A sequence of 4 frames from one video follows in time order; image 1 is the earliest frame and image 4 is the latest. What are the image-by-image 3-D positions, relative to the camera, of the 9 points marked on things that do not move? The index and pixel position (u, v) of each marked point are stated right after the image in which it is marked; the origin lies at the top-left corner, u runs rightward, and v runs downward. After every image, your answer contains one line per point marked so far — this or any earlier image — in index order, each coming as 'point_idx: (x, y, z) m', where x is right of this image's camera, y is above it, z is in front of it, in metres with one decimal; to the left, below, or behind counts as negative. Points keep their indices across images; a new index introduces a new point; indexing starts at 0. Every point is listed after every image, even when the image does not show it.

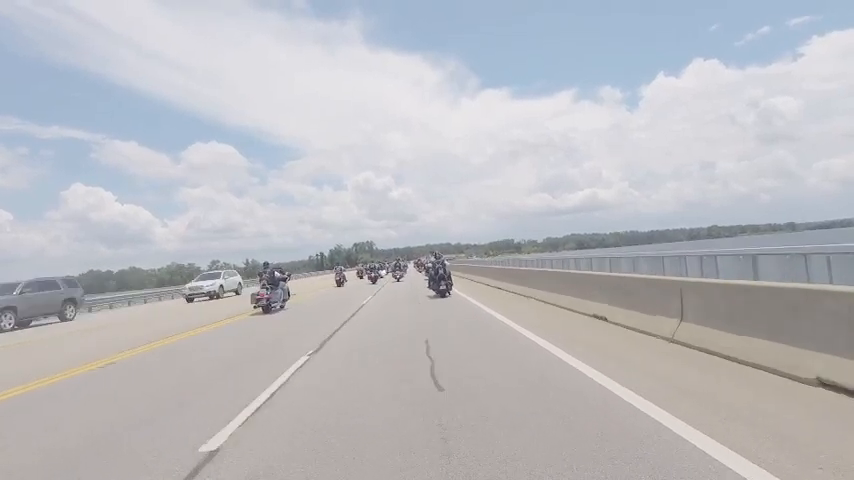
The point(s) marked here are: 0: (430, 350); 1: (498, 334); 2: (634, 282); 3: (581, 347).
0: (0.0, -2.1, +15.0) m
1: (+1.5, -2.0, +17.1) m
2: (+4.4, -0.9, +16.9) m
3: (+2.9, -1.9, +14.9) m
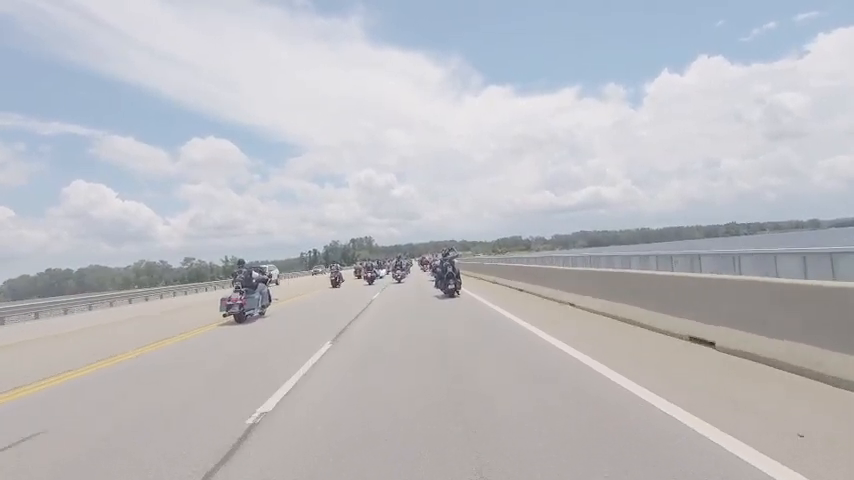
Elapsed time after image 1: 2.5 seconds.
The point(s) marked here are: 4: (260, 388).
0: (+0.1, -2.0, +14.2) m
1: (+1.5, -1.9, +16.3) m
2: (+4.4, -0.8, +16.0) m
3: (+2.9, -1.9, +14.0) m
4: (-2.5, -2.1, +11.3) m
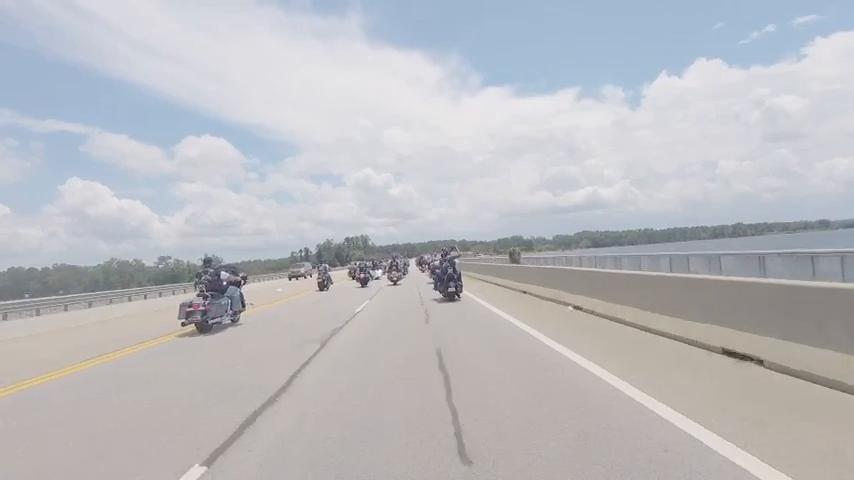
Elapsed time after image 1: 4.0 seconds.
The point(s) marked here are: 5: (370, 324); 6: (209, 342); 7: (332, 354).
0: (0.0, -2.0, +13.6) m
1: (+1.5, -1.9, +15.7) m
2: (+4.4, -0.8, +15.5) m
3: (+2.9, -1.9, +13.5) m
4: (-2.5, -2.1, +10.7) m
5: (-1.3, -2.0, +17.7) m
6: (-4.4, -2.1, +15.2) m
7: (-1.6, -2.0, +13.4) m
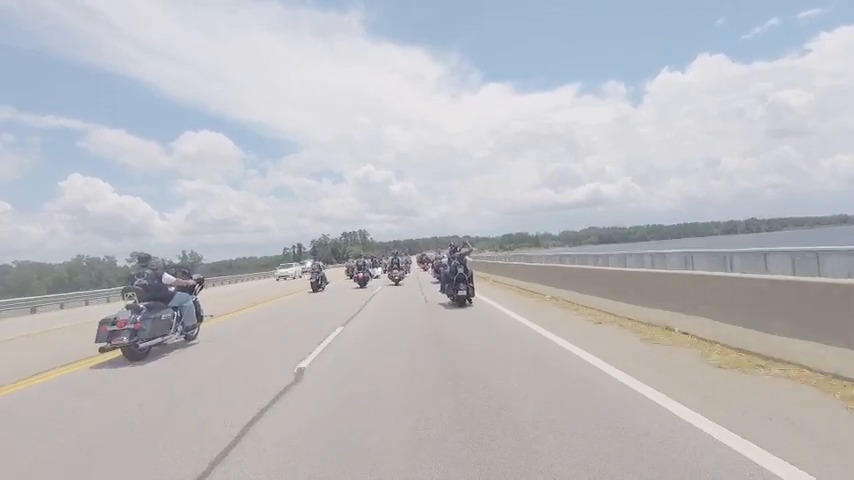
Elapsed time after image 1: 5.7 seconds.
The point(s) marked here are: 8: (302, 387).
0: (+0.1, -1.9, +13.0) m
1: (+1.6, -1.9, +15.1) m
2: (+4.5, -0.7, +14.9) m
3: (+3.0, -1.8, +12.9) m
4: (-2.4, -2.0, +10.1) m
5: (-1.2, -1.9, +17.1) m
6: (-4.3, -2.0, +14.6) m
7: (-1.5, -2.0, +12.8) m
8: (-1.5, -2.0, +9.9) m
